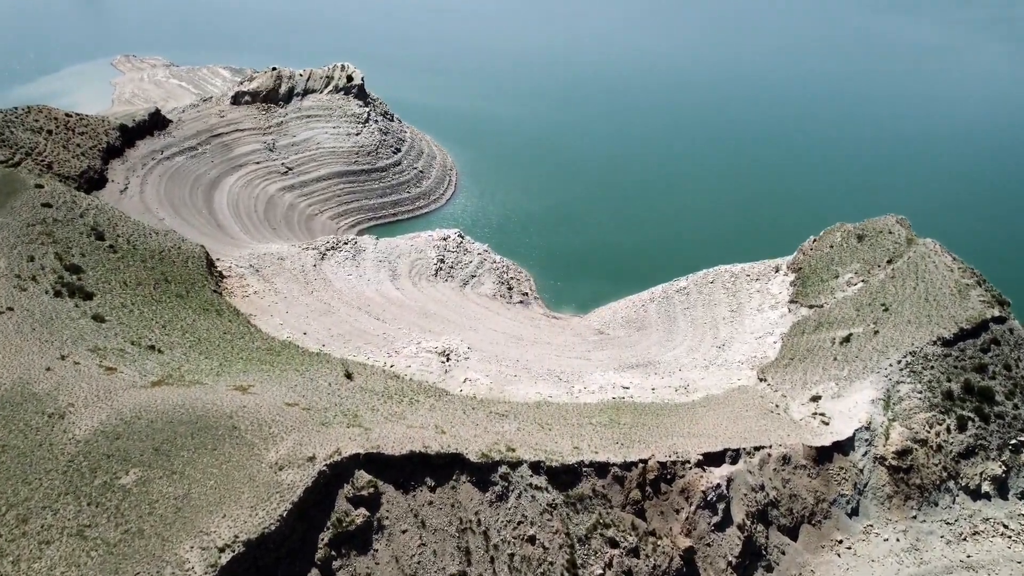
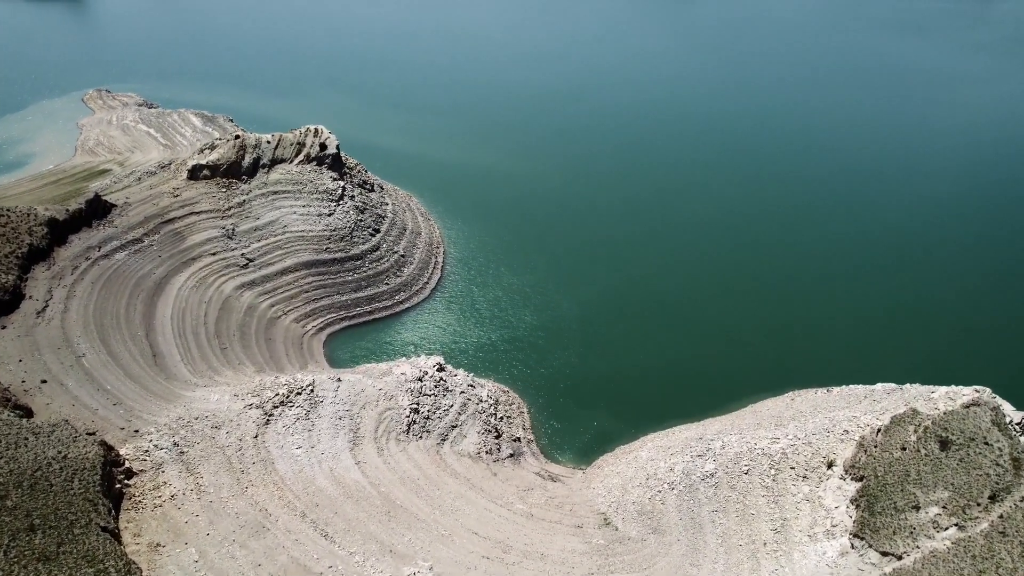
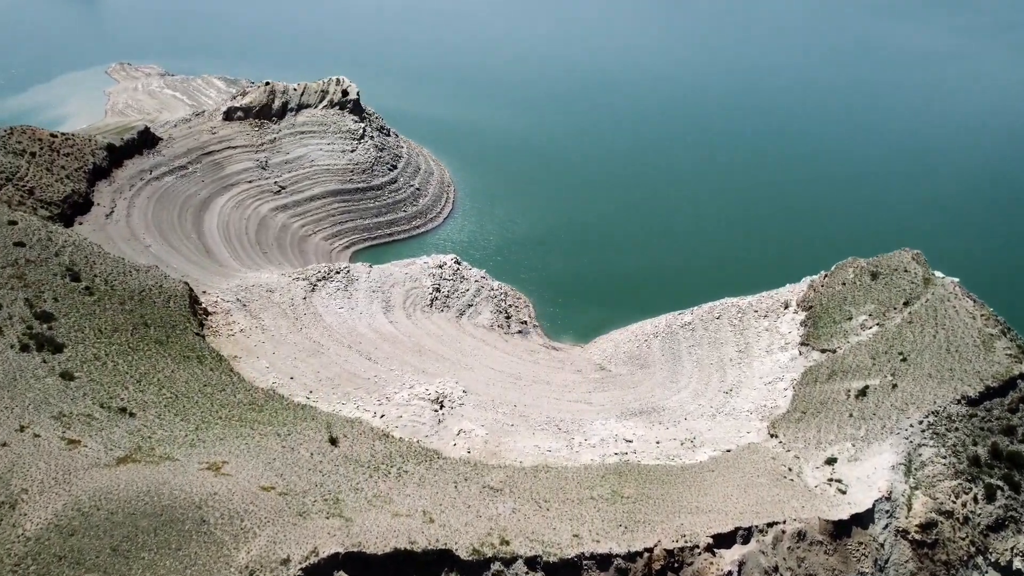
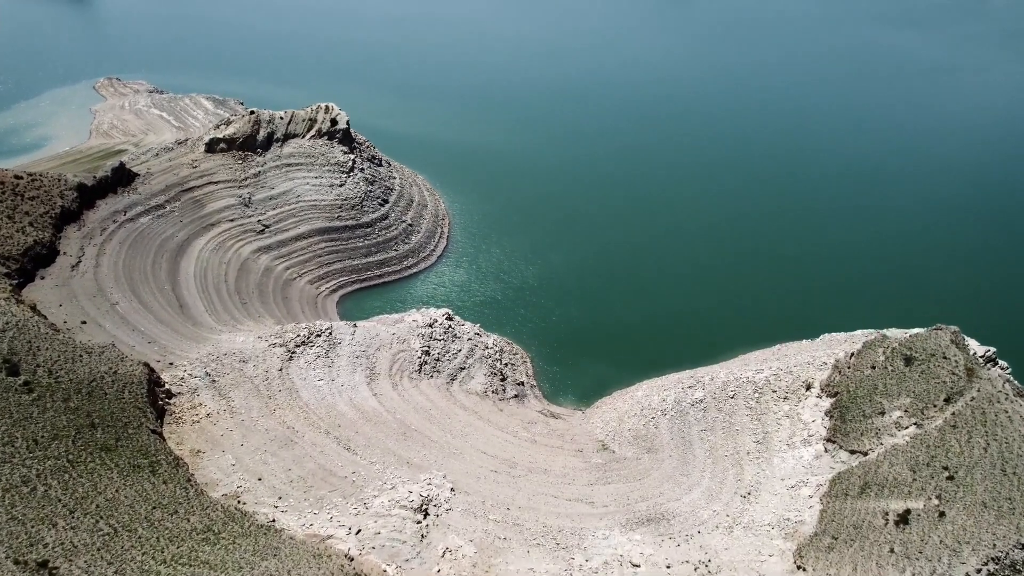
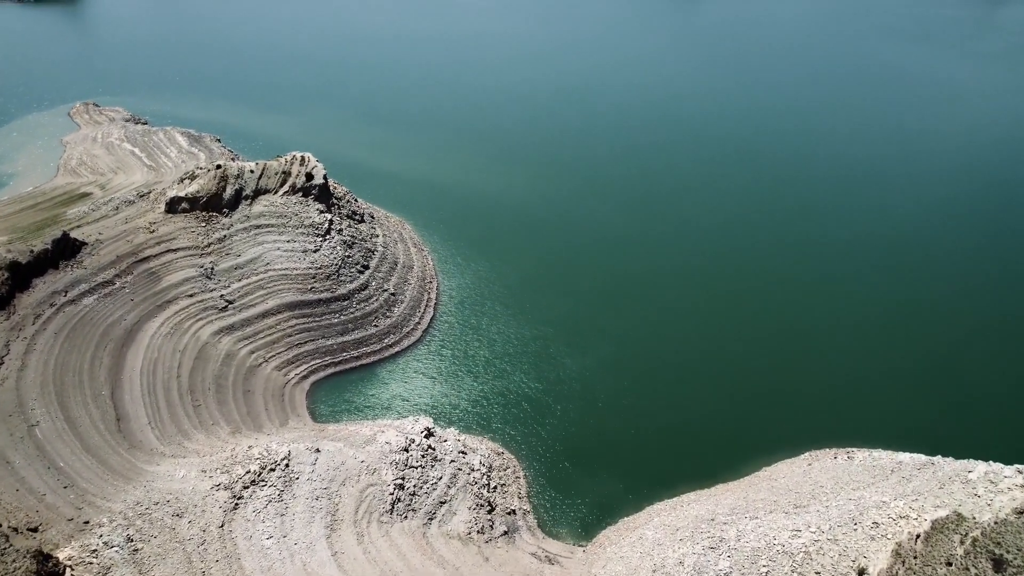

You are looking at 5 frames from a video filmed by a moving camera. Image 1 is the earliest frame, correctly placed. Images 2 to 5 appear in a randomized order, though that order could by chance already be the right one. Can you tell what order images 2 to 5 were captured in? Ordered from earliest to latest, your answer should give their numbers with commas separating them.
3, 4, 2, 5
